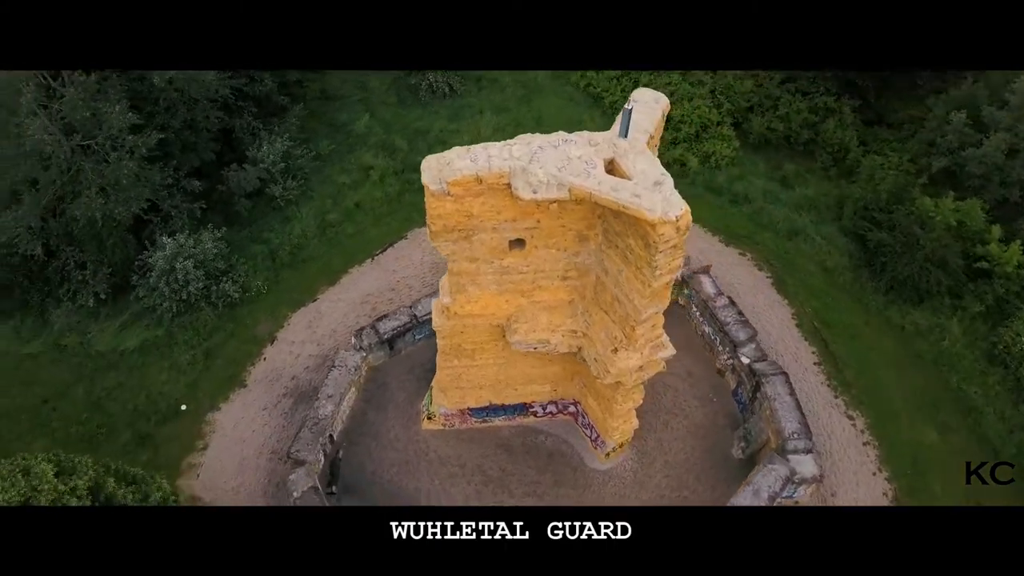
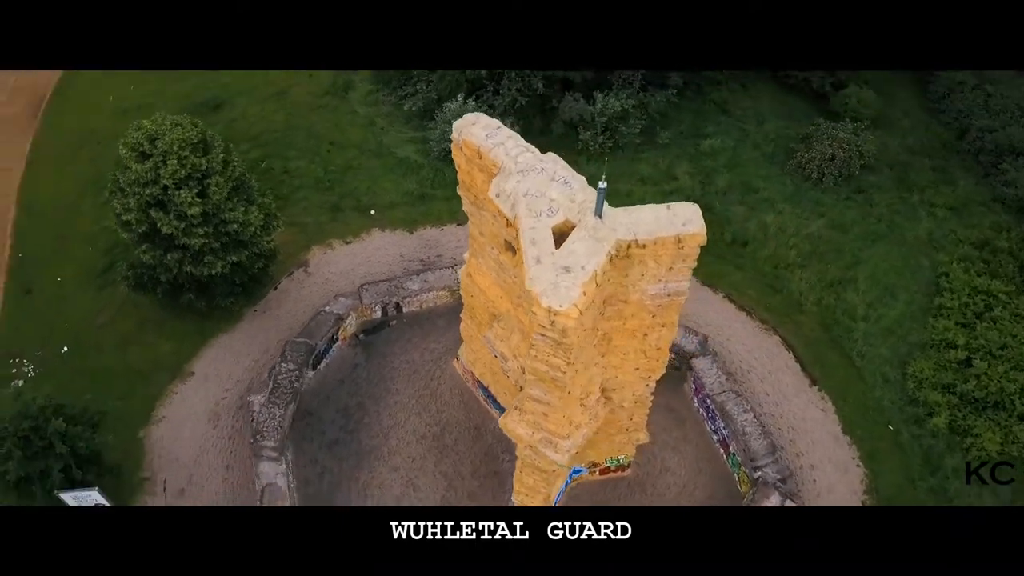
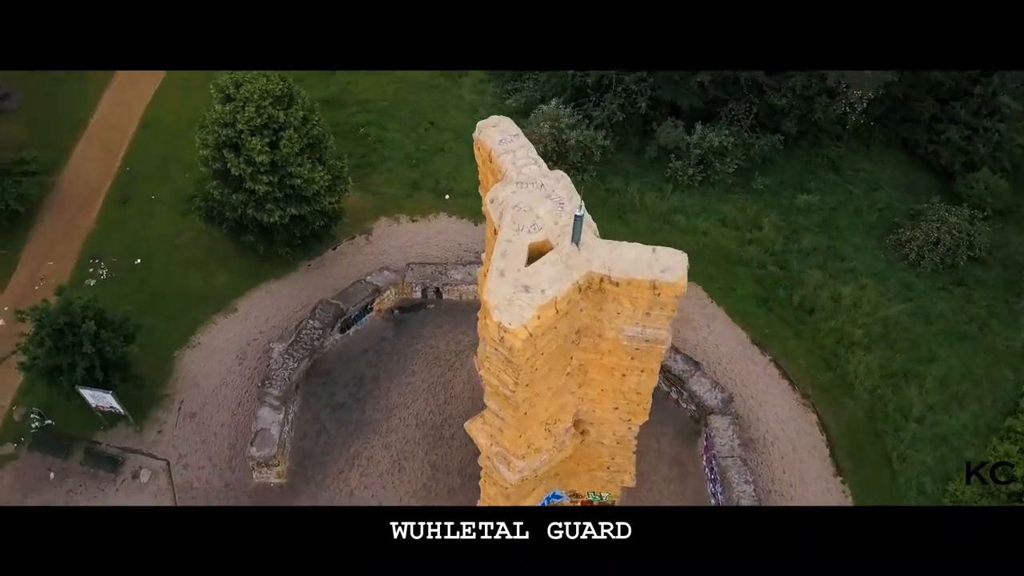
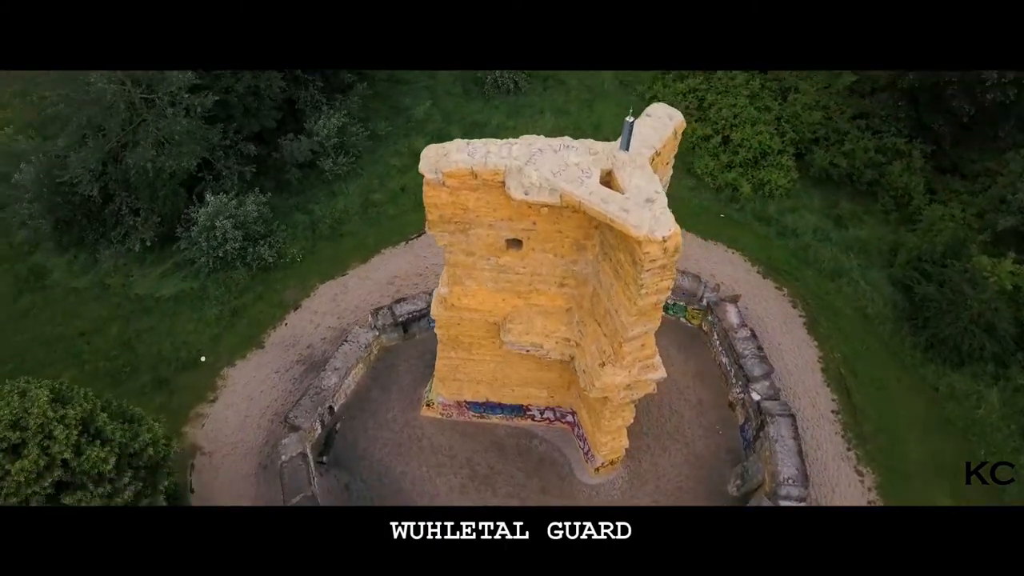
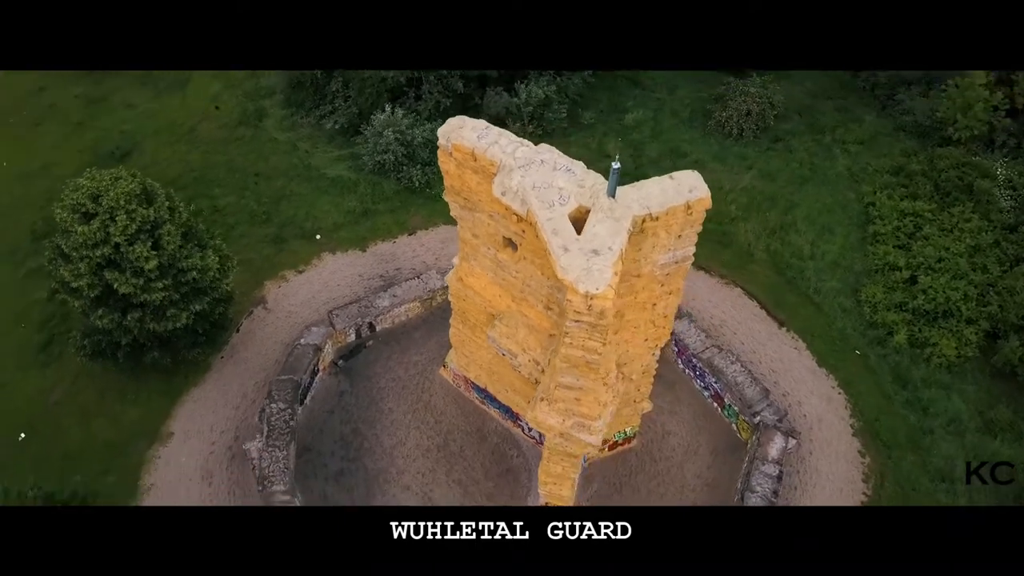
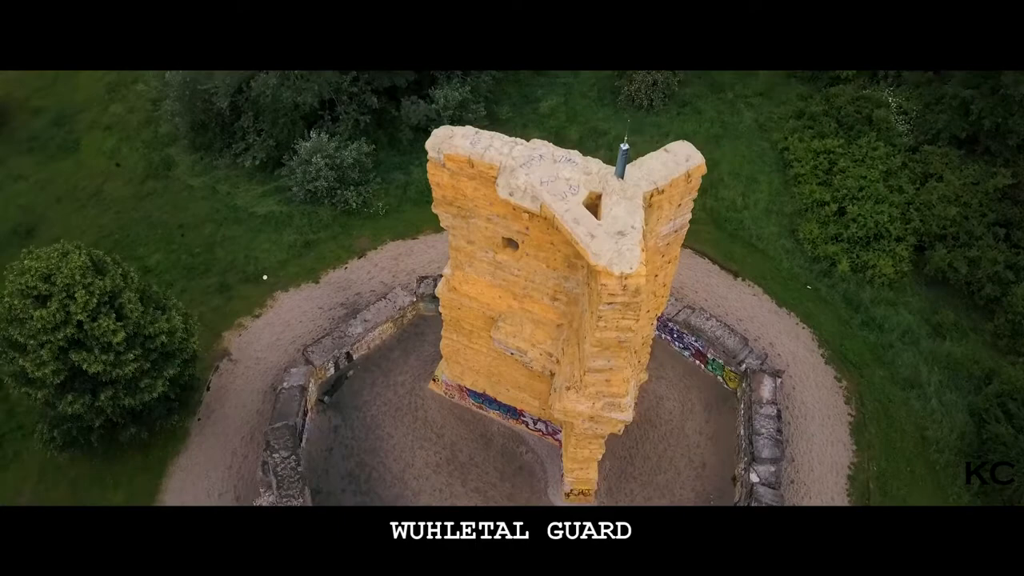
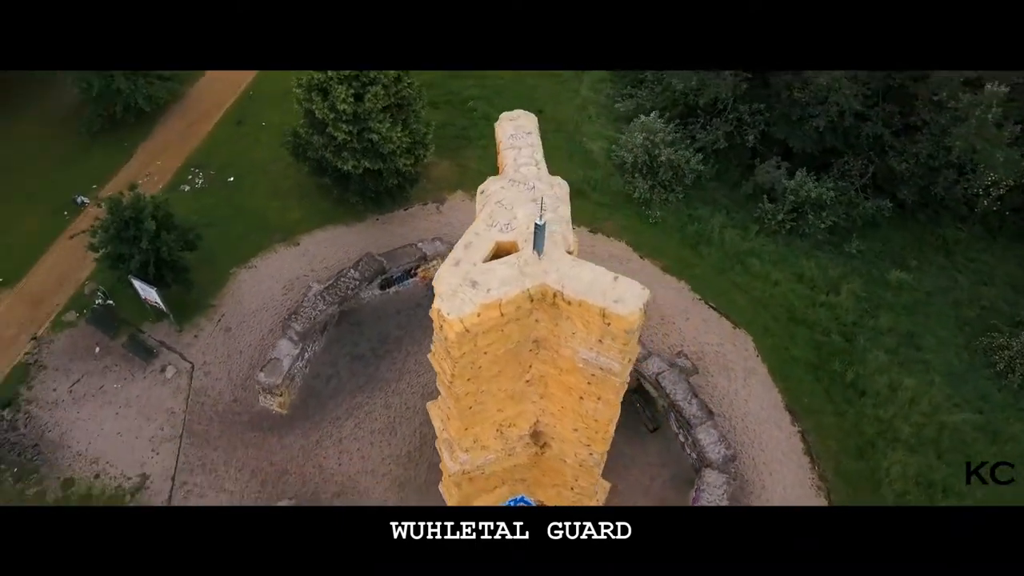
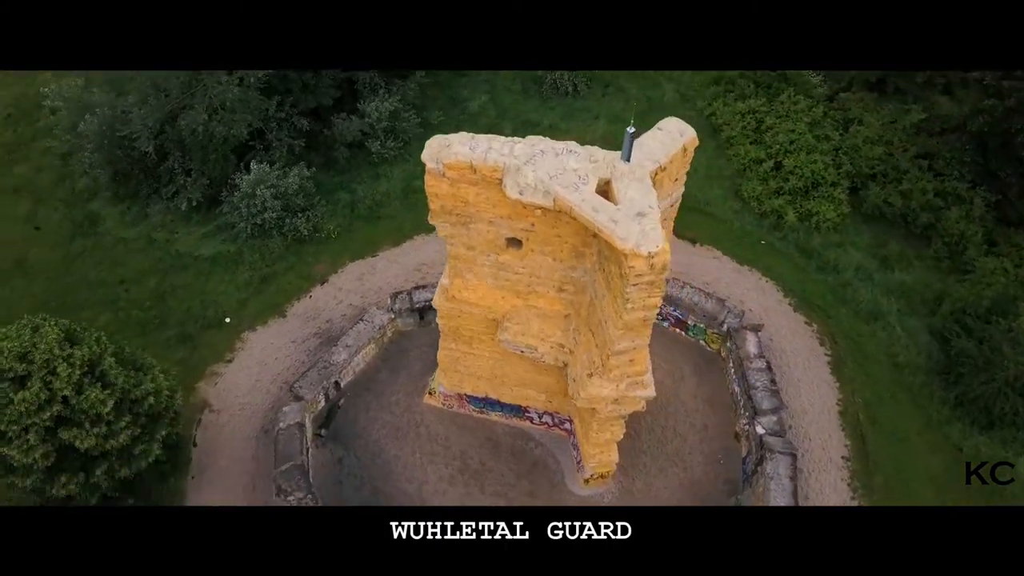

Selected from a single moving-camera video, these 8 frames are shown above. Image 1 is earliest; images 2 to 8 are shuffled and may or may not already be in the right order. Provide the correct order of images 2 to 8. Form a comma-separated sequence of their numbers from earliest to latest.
4, 8, 6, 5, 2, 3, 7
